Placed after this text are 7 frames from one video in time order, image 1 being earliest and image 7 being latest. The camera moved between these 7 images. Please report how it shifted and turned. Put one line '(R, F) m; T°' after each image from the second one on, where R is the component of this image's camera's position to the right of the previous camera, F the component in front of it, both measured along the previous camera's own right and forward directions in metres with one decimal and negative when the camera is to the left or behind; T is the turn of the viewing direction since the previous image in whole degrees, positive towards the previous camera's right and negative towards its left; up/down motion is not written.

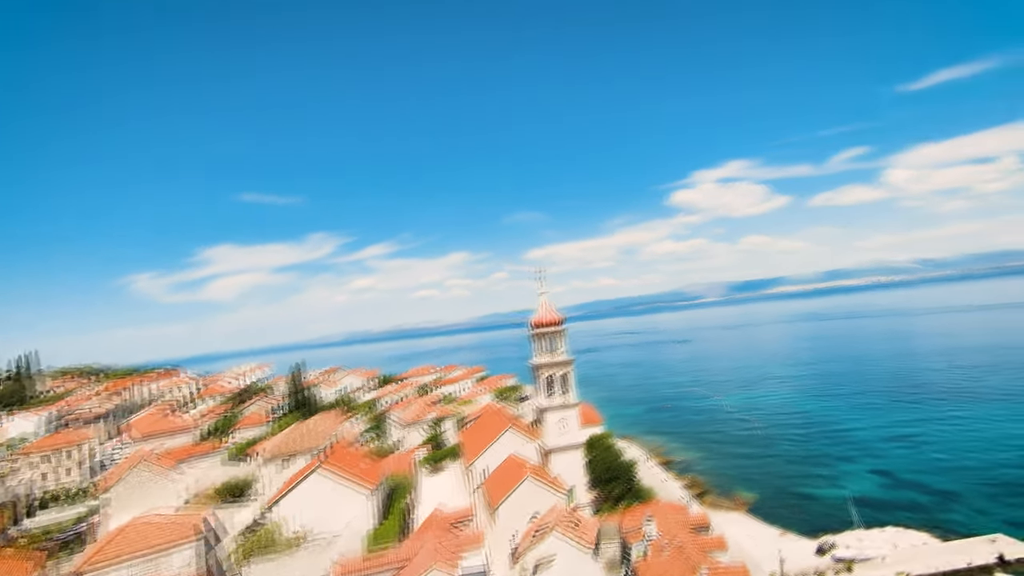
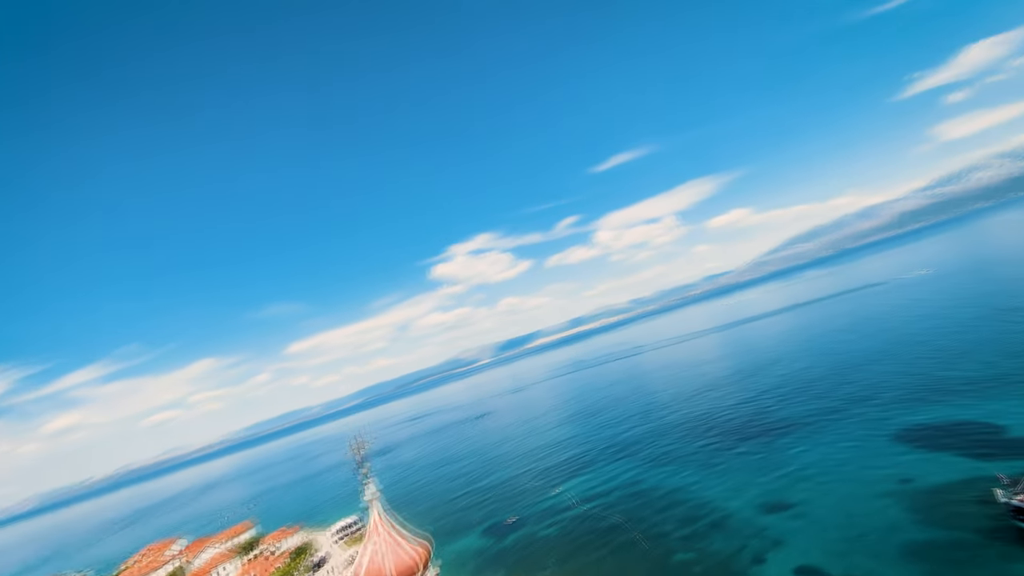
(-0.1, +13.4) m; +26°
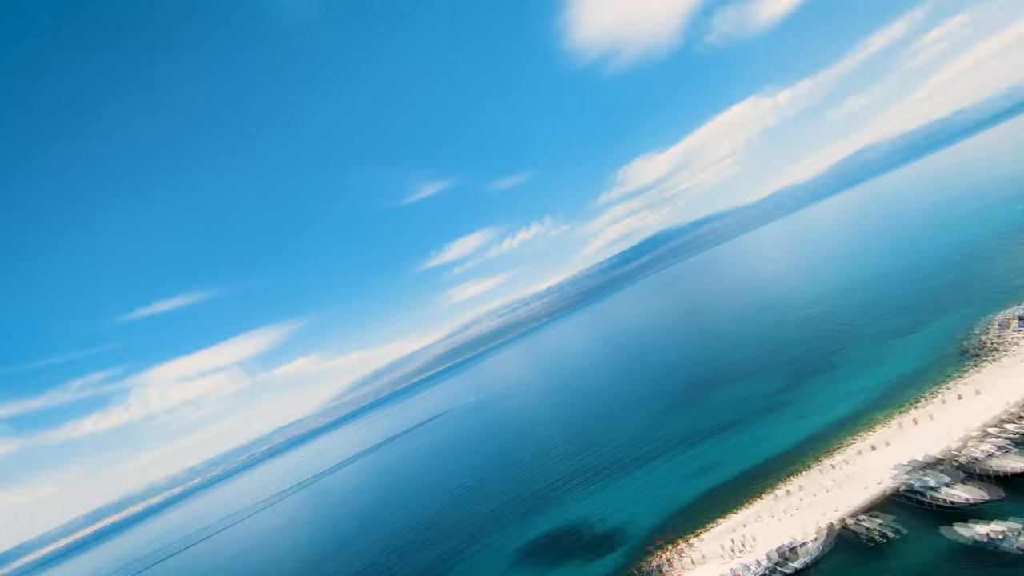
(+20.5, +10.3) m; -14°
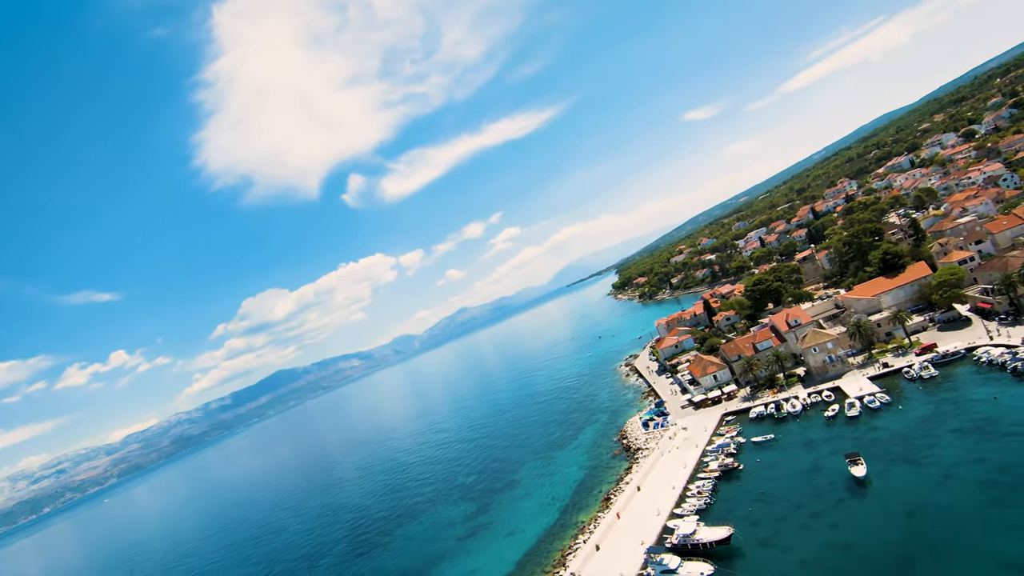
(-7.4, +11.7) m; +40°
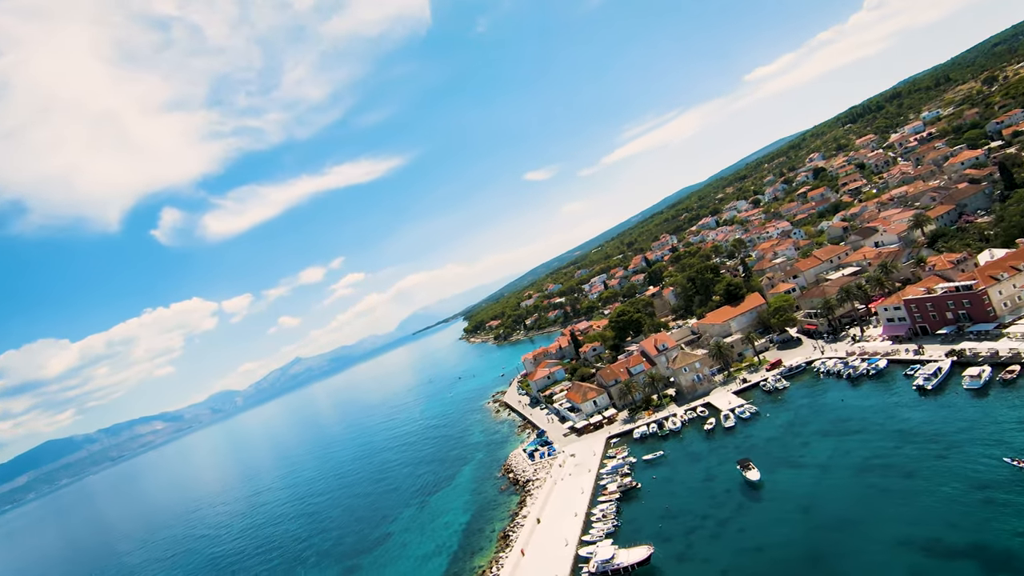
(-4.9, +5.5) m; +17°
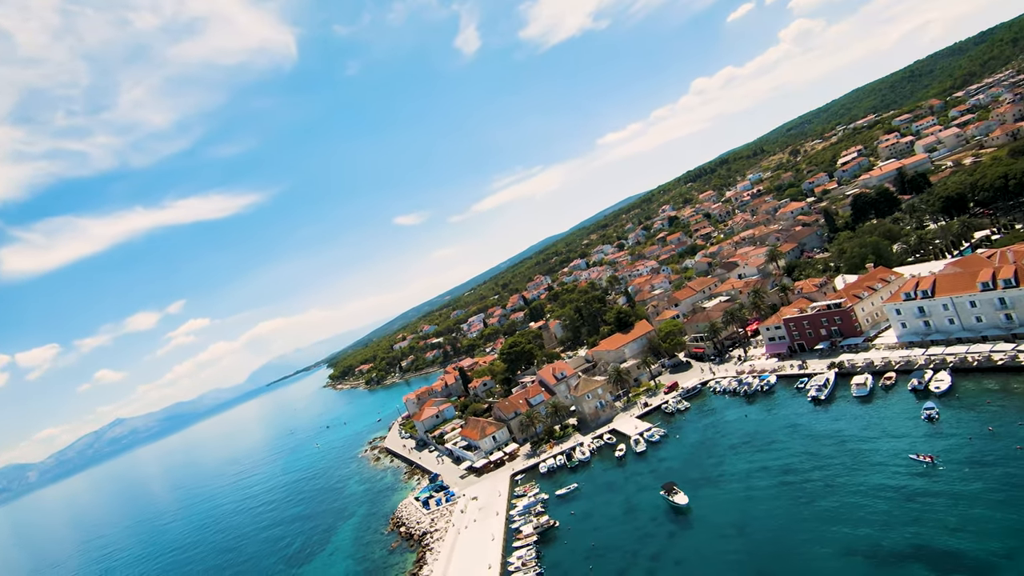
(-3.1, +6.8) m; +14°
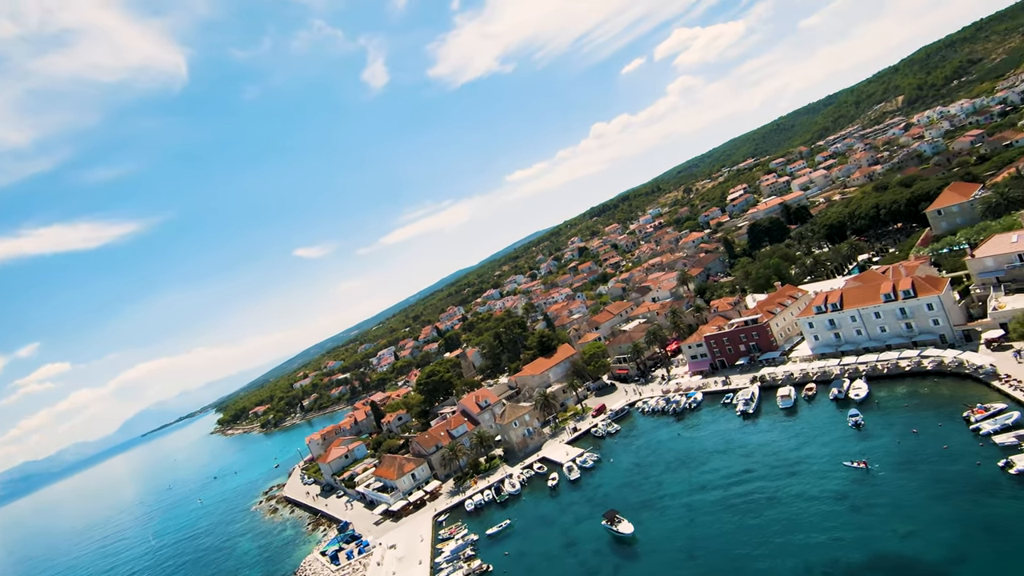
(-1.4, +4.4) m; +10°
